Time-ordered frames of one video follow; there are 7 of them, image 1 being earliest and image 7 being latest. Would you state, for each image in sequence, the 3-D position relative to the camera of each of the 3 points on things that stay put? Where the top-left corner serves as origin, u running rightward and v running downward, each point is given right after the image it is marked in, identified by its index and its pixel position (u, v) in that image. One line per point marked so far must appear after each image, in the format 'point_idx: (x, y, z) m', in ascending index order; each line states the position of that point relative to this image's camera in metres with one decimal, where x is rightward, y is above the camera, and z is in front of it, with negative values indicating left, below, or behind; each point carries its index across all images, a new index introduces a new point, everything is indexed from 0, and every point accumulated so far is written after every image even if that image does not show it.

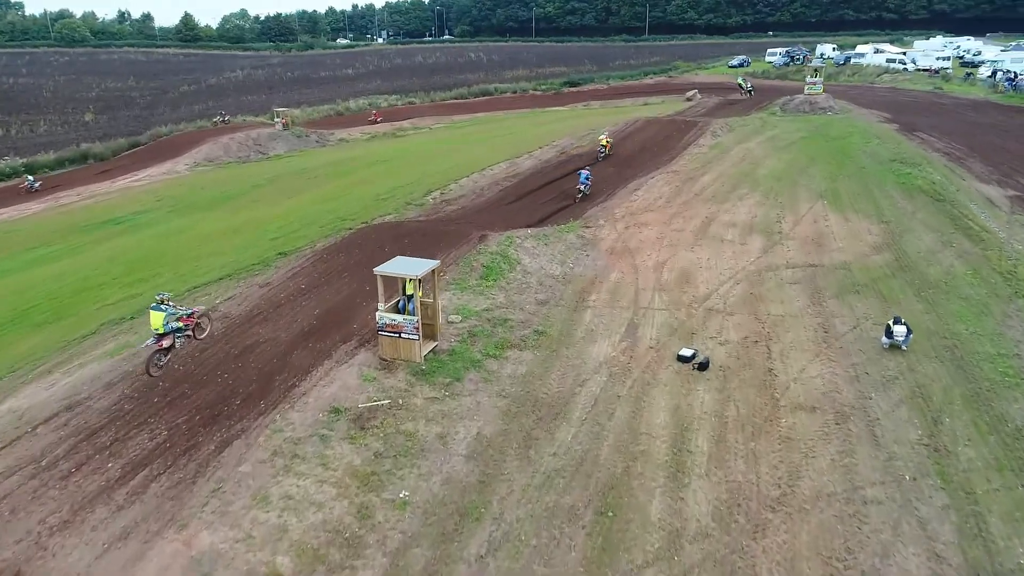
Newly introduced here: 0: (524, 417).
0: (+0.2, -2.0, +11.2) m
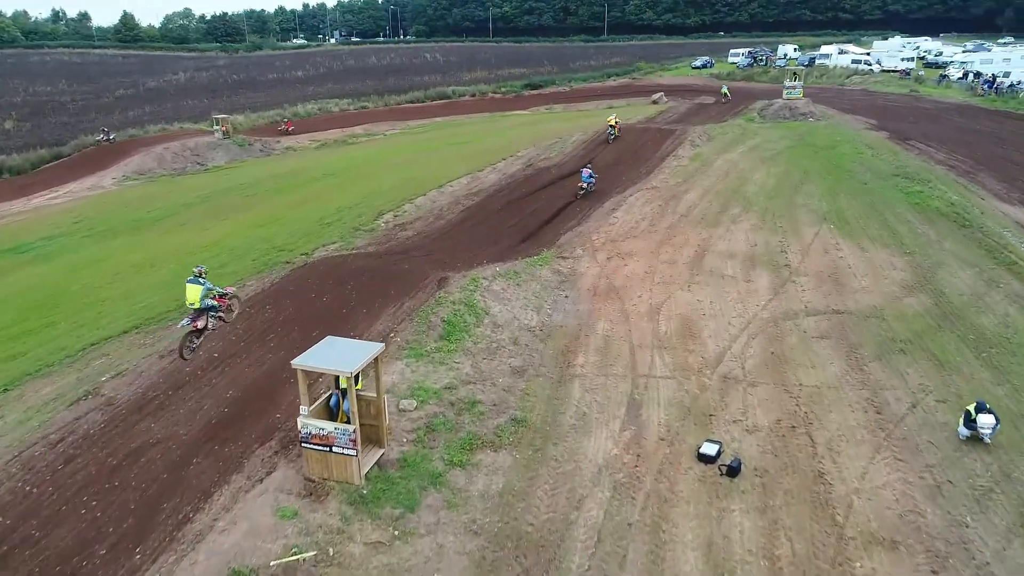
0: (-0.1, -3.1, +8.1) m
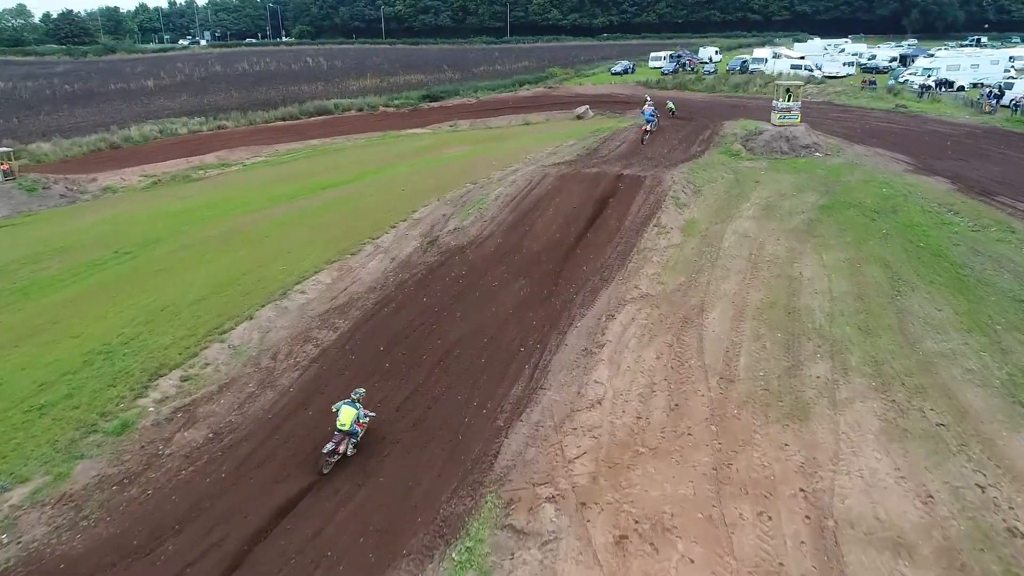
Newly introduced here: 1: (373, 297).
0: (+0.2, -7.1, -2.9) m
1: (-3.2, -0.2, +16.8) m
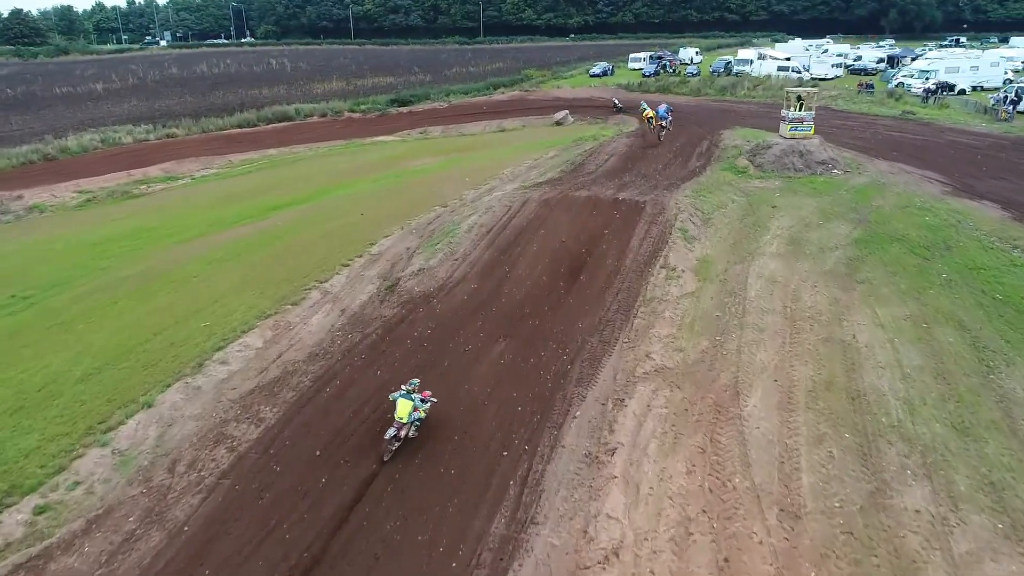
0: (+0.6, -8.3, -6.4) m
1: (-3.6, -1.5, +13.2) m
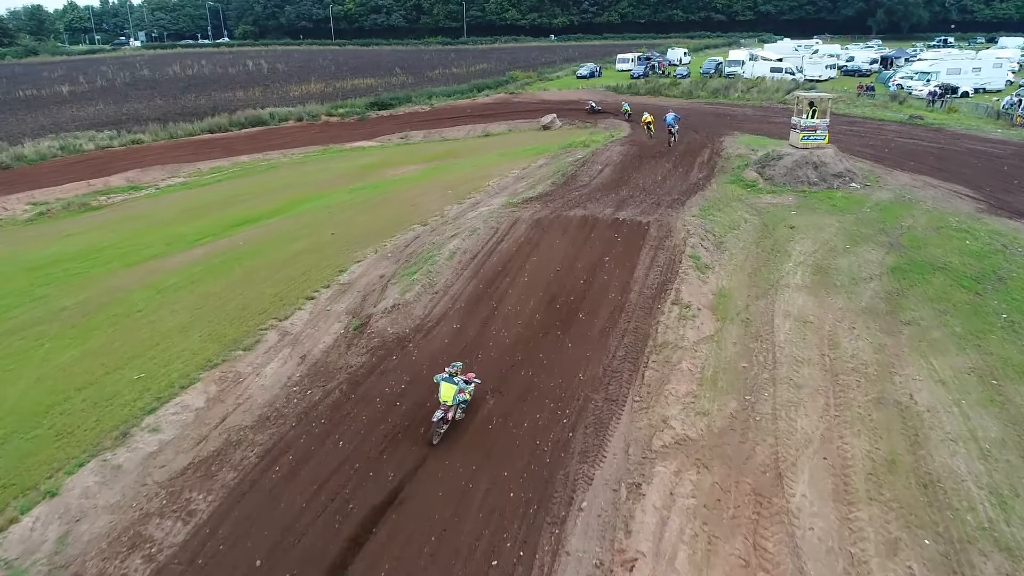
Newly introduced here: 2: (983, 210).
0: (+0.8, -9.1, -8.6) m
1: (-3.8, -2.3, +11.0) m
2: (+11.5, +1.9, +17.7) m
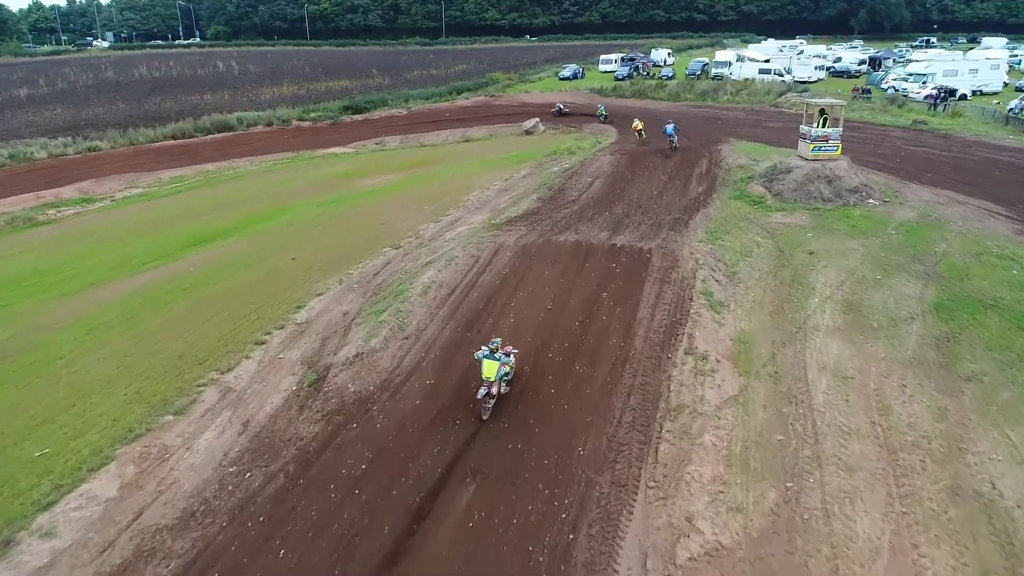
0: (+1.2, -9.8, -10.7) m
1: (-4.0, -3.1, +8.7) m
2: (+11.1, +1.2, +15.9) m
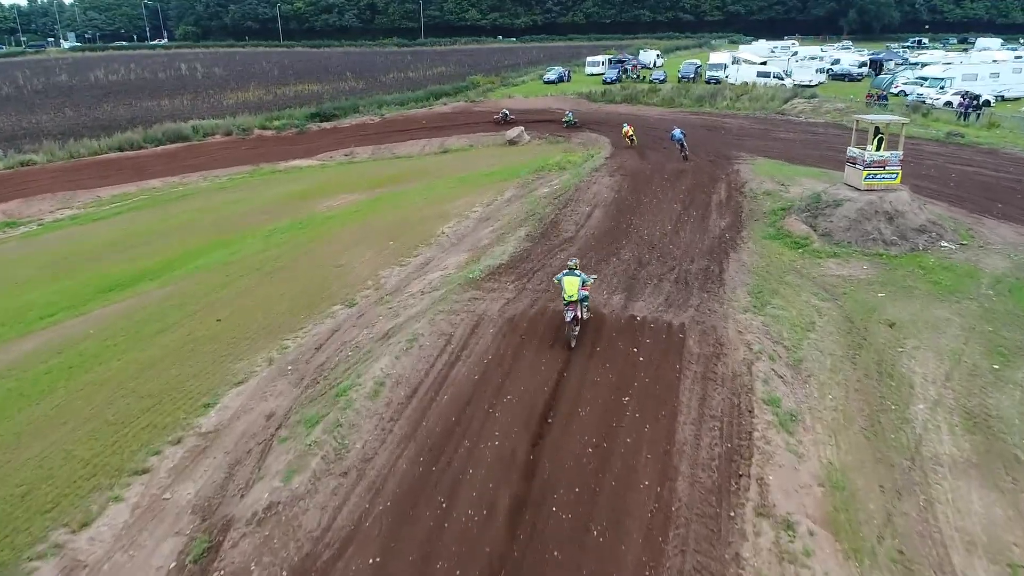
0: (+1.6, -11.2, -14.6) m
1: (-4.0, -4.5, +4.7) m
2: (+10.9, -0.1, +12.2) m
